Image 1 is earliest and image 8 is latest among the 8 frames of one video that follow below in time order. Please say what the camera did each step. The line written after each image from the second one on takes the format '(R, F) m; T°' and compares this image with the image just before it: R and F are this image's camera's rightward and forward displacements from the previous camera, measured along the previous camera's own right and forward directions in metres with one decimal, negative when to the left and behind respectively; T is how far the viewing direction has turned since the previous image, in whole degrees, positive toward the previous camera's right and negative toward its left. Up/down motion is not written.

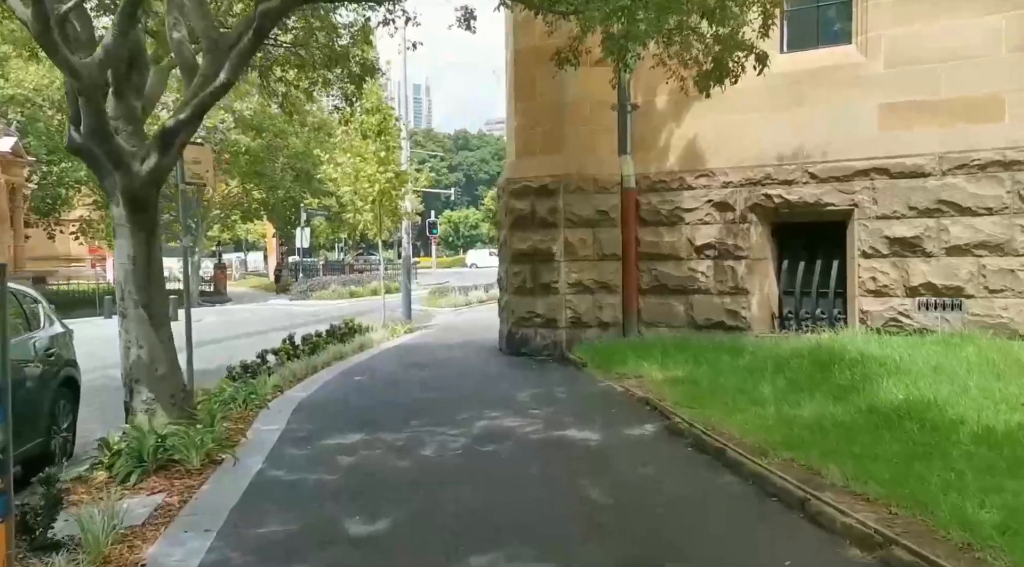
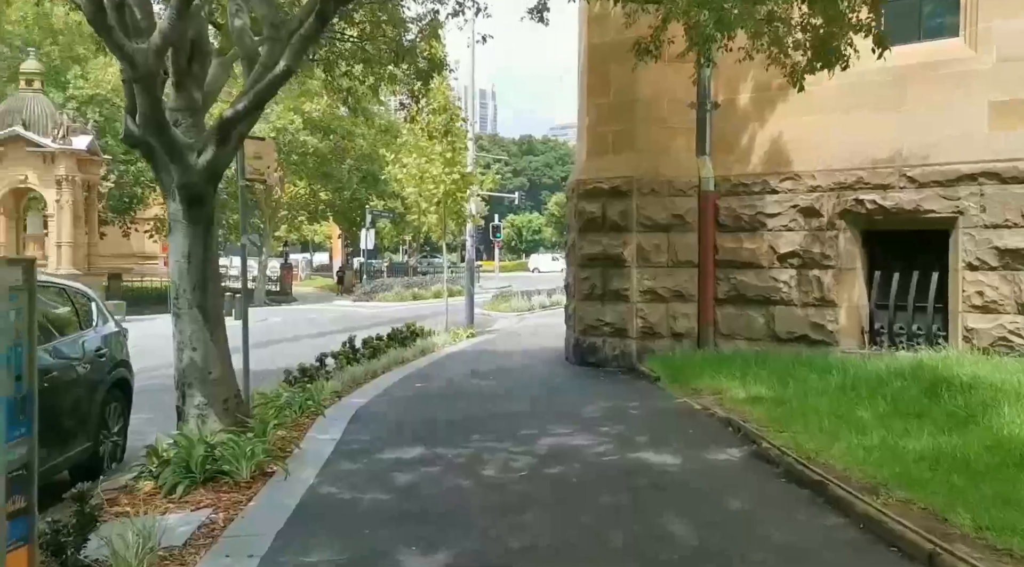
(-0.1, +0.5) m; -4°
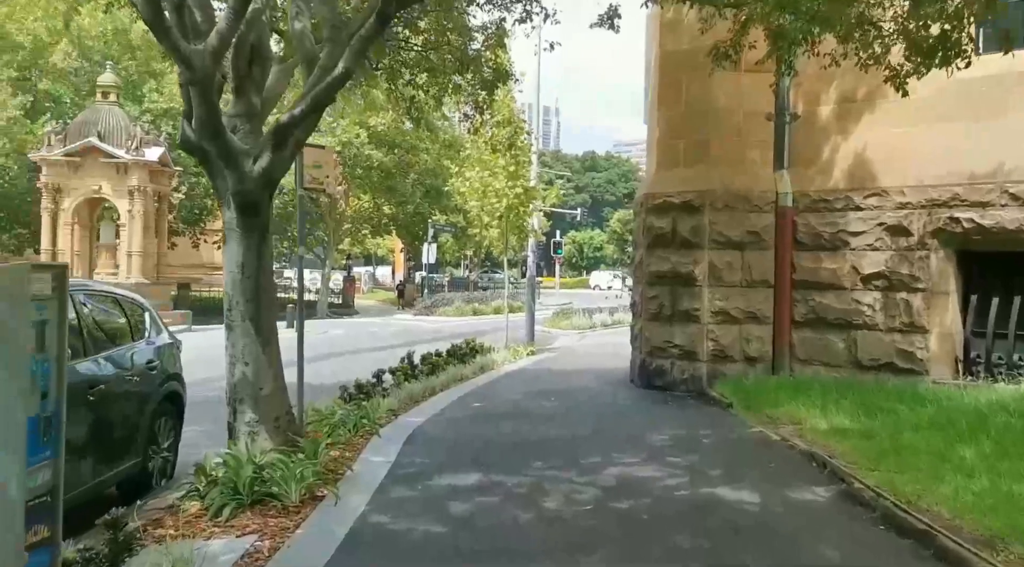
(-0.1, +0.4) m; -4°
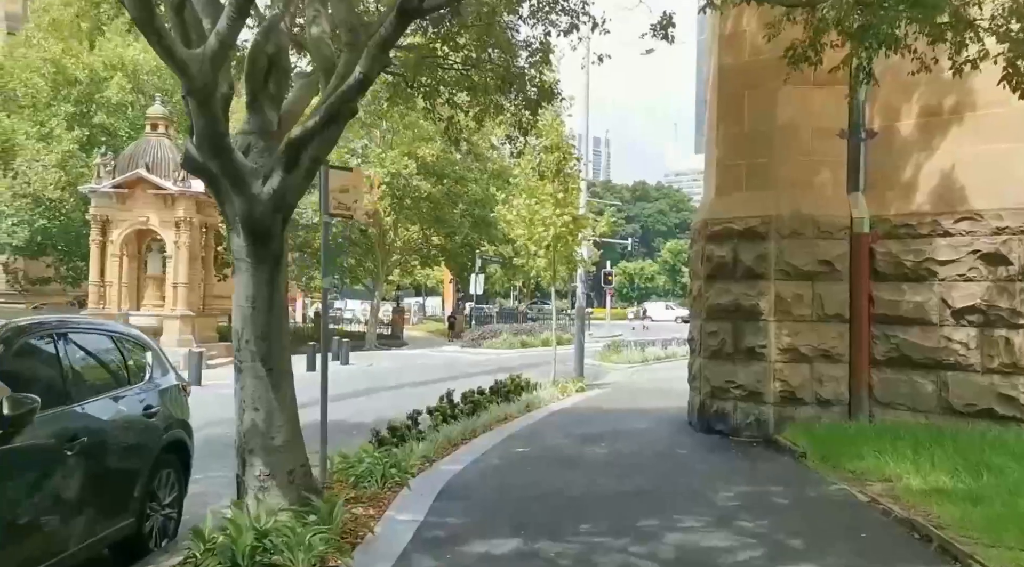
(0.0, +0.9) m; -3°
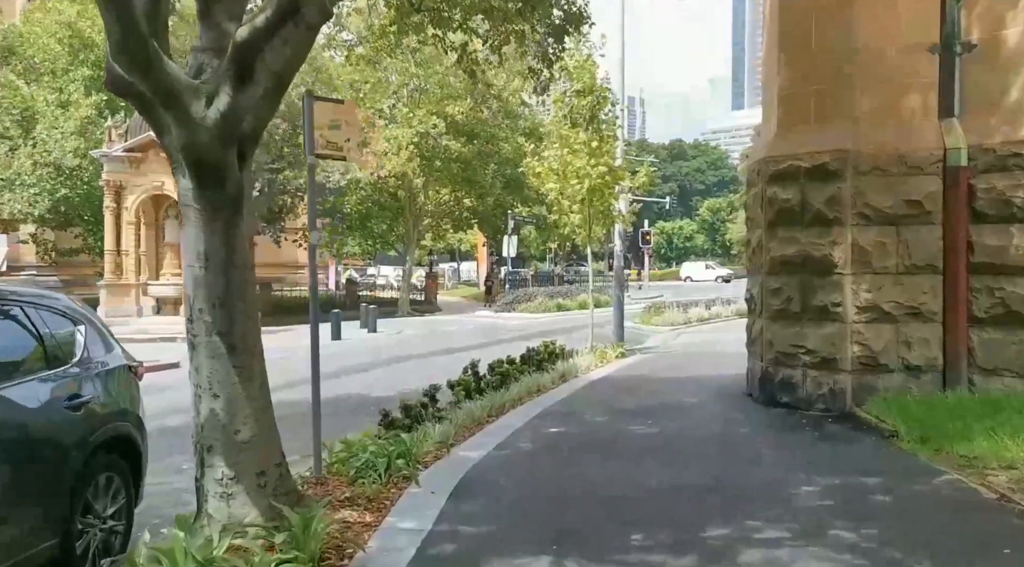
(+0.1, +1.4) m; -2°
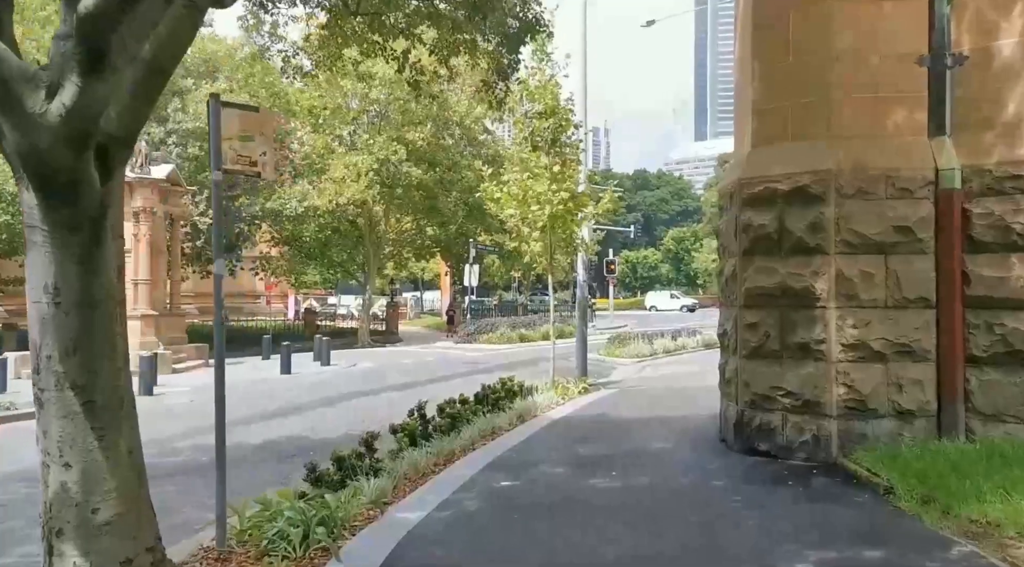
(+0.2, +0.9) m; +2°
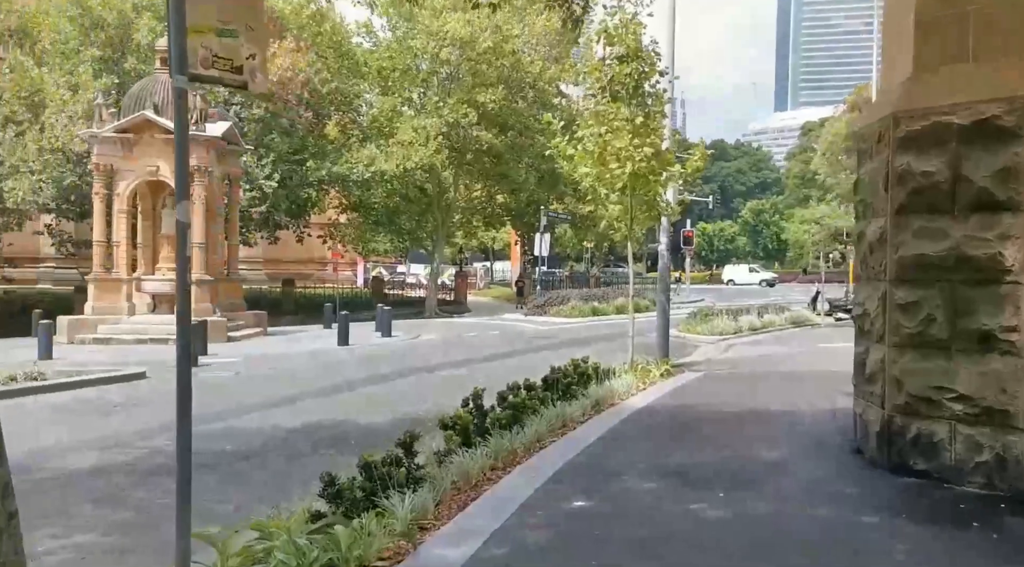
(-0.1, +1.7) m; -5°
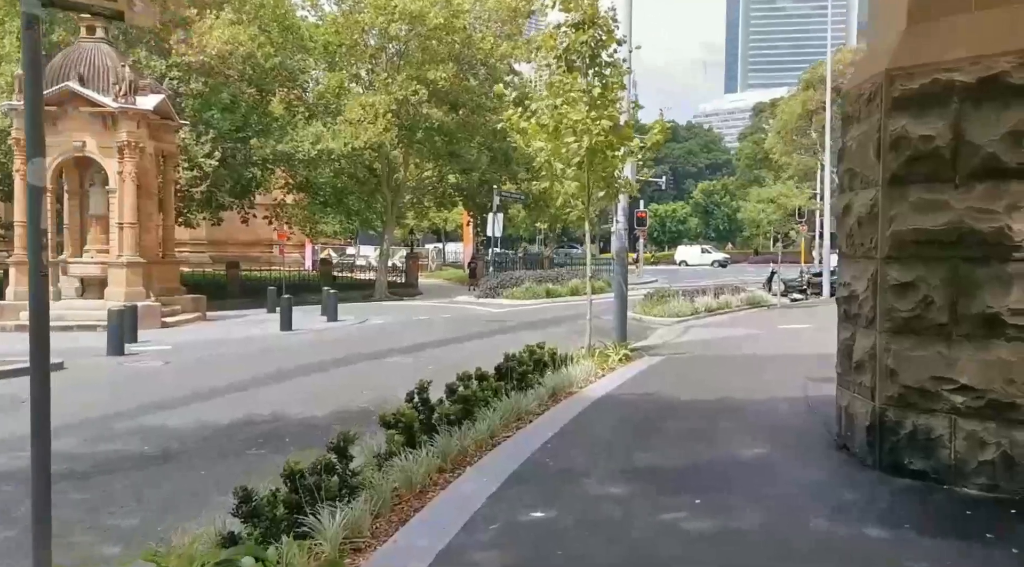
(0.0, +0.8) m; +3°
